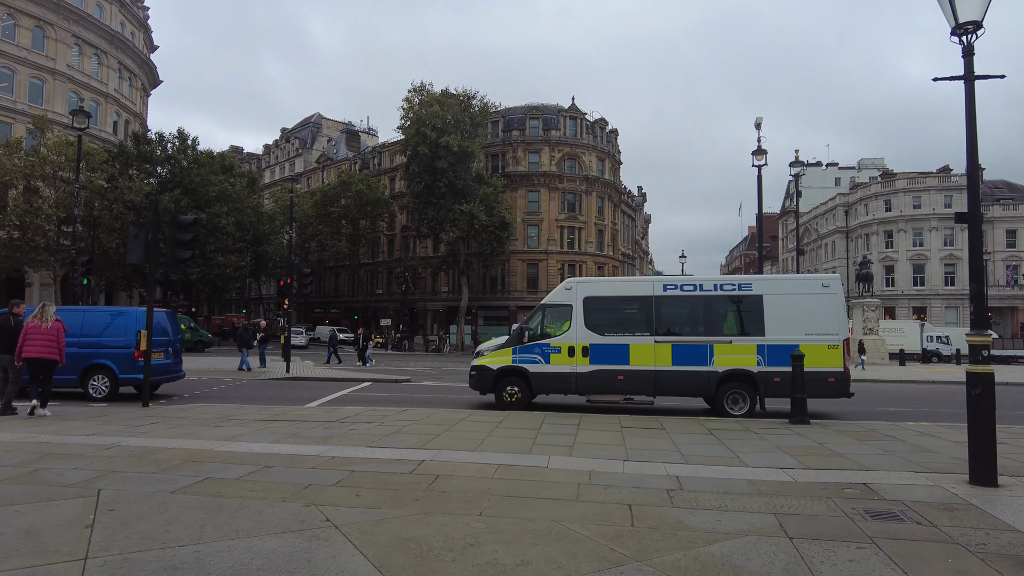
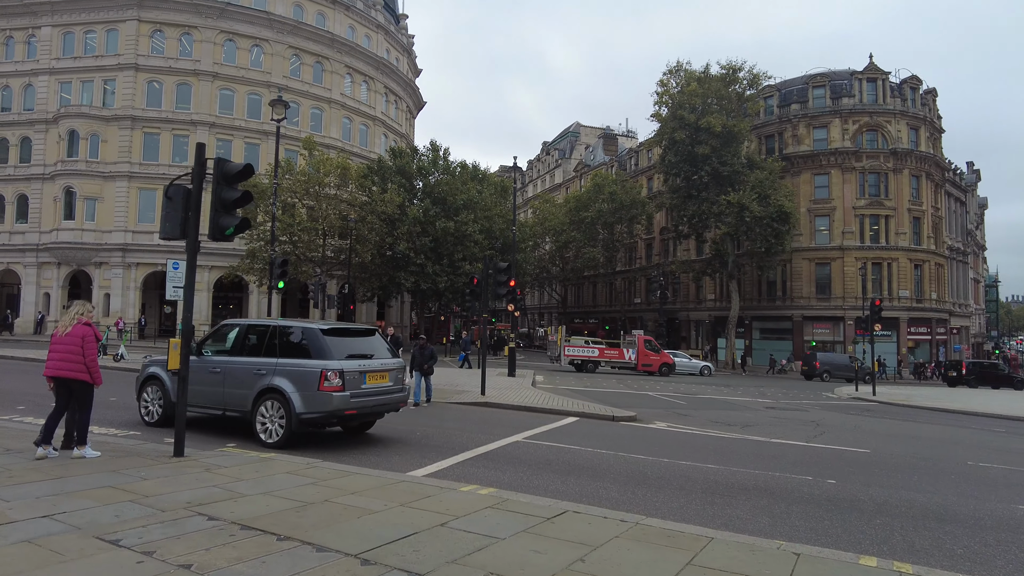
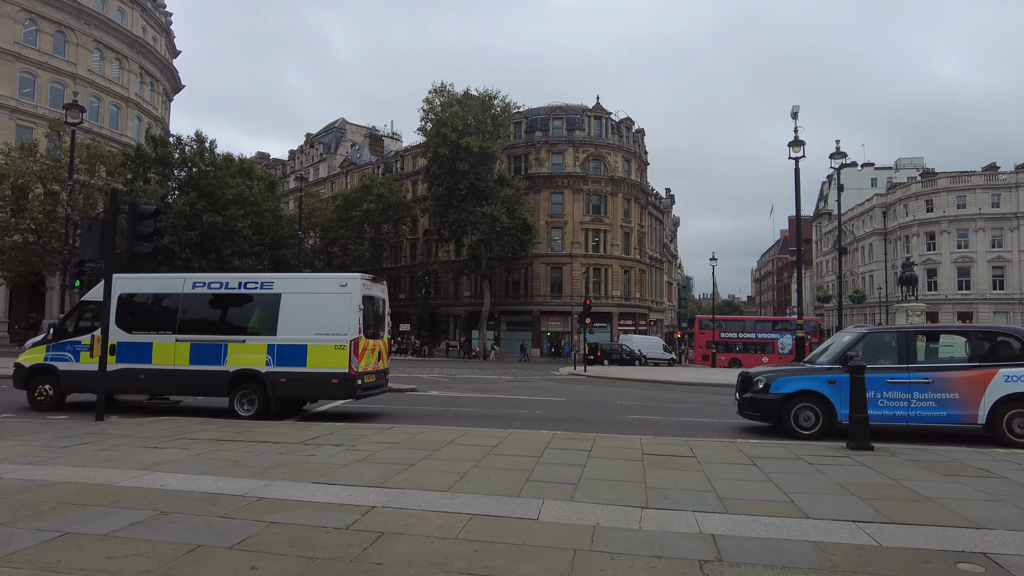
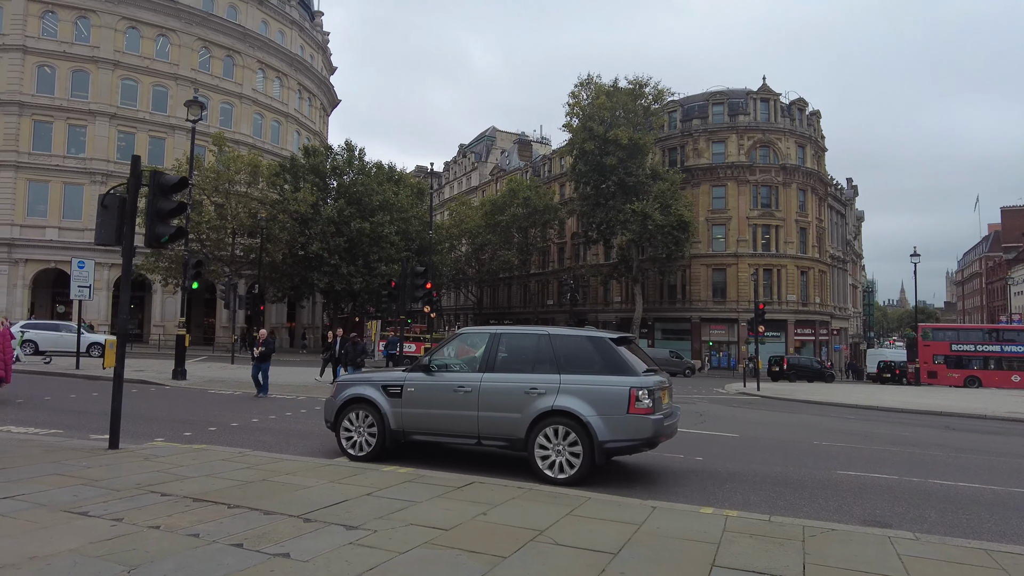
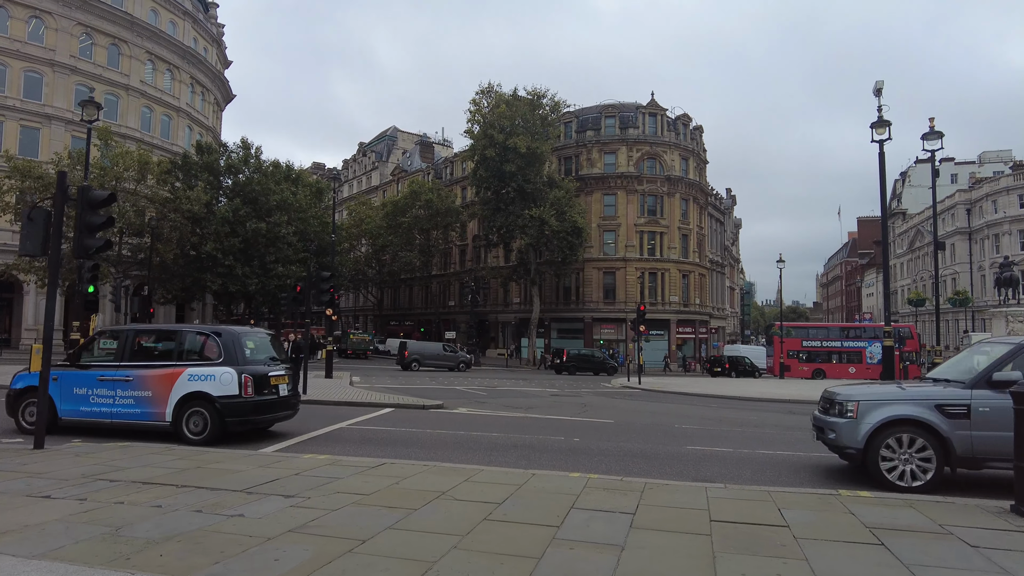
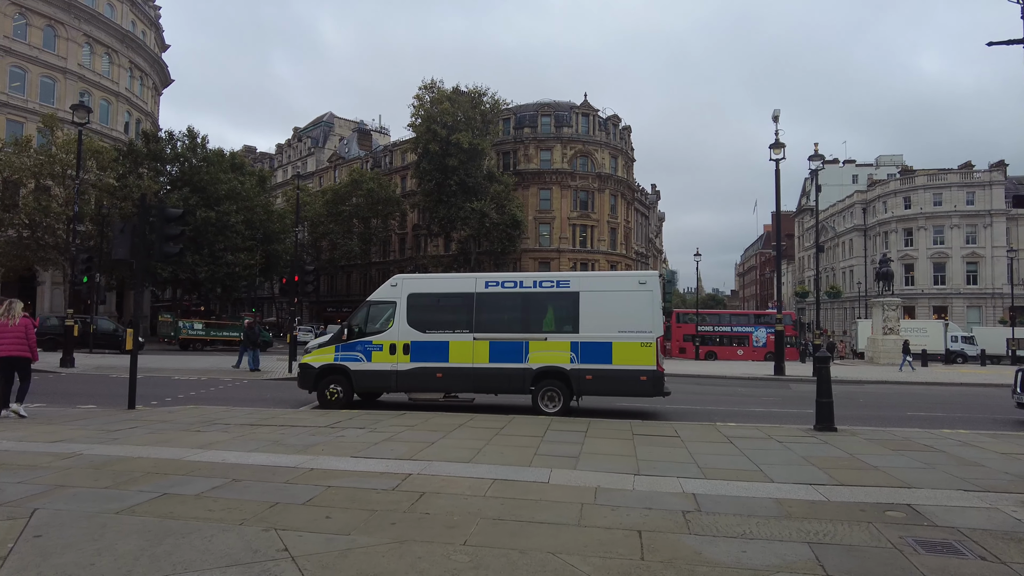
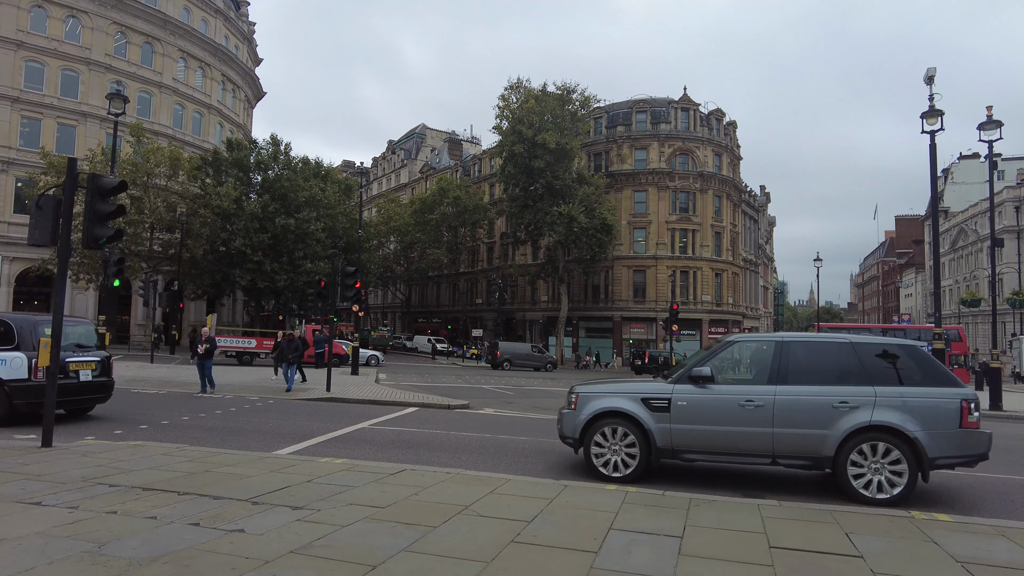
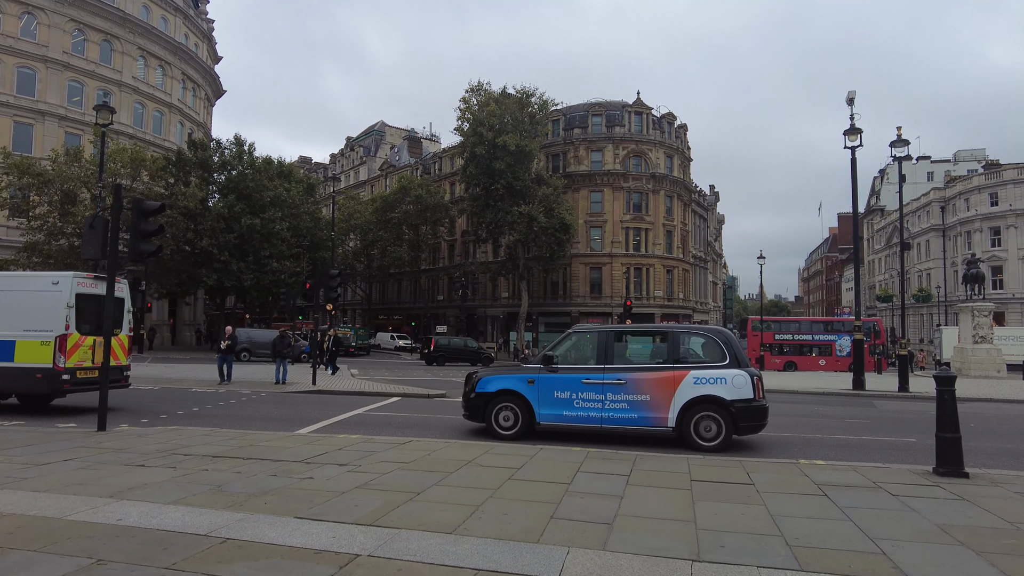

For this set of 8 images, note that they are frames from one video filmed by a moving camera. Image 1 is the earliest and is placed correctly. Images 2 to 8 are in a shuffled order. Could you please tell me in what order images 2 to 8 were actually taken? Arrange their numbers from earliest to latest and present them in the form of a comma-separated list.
6, 3, 8, 5, 7, 4, 2
